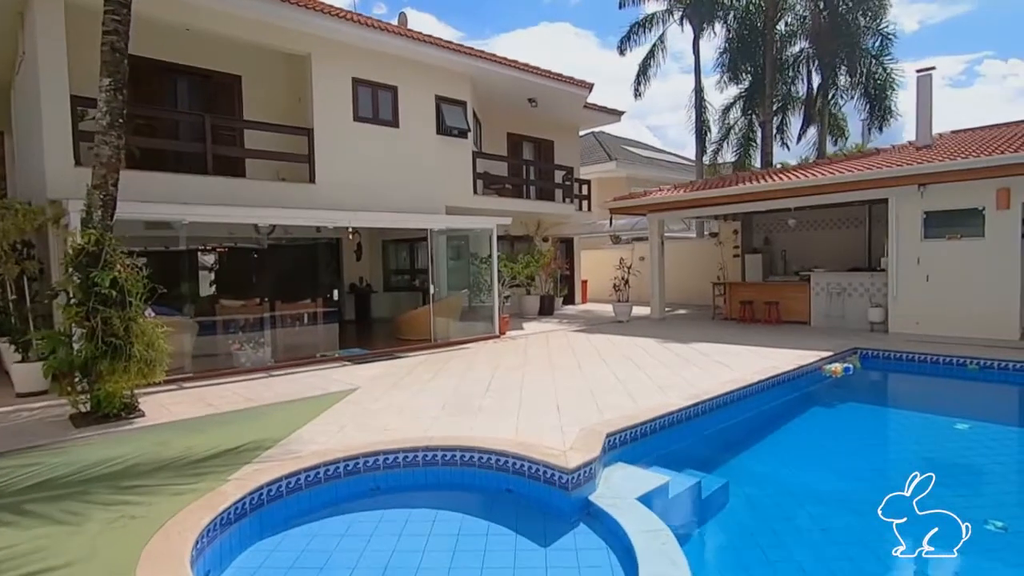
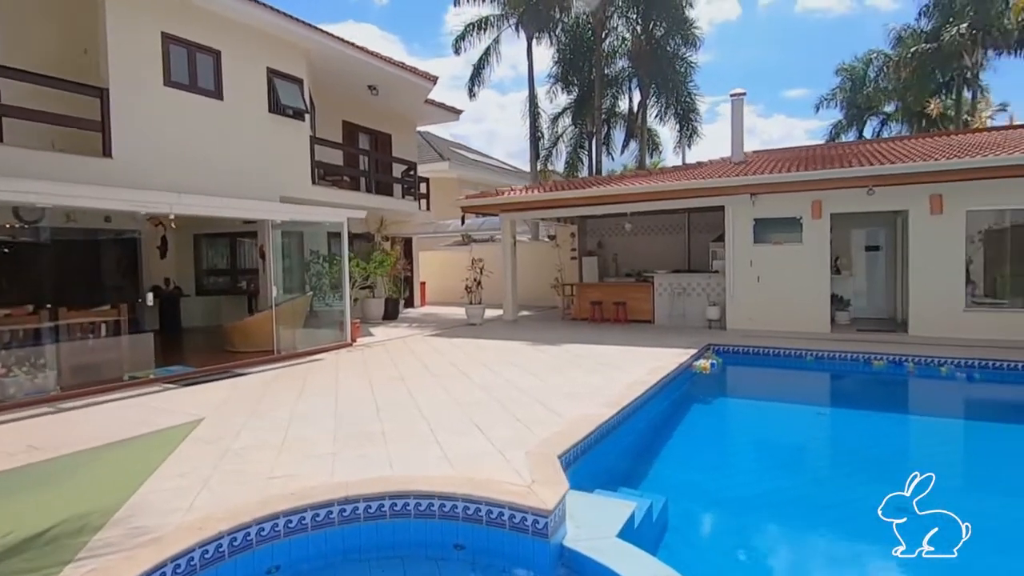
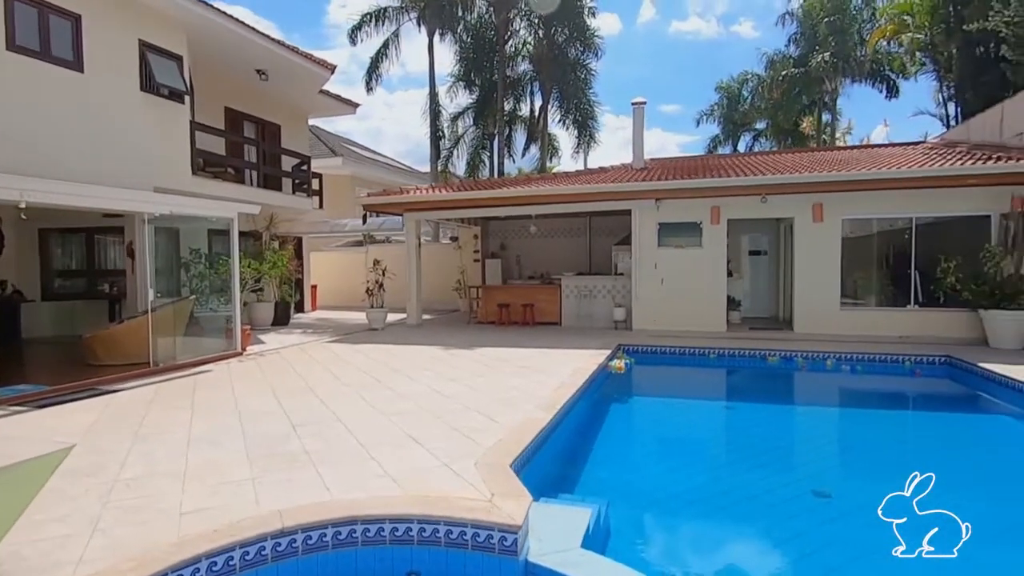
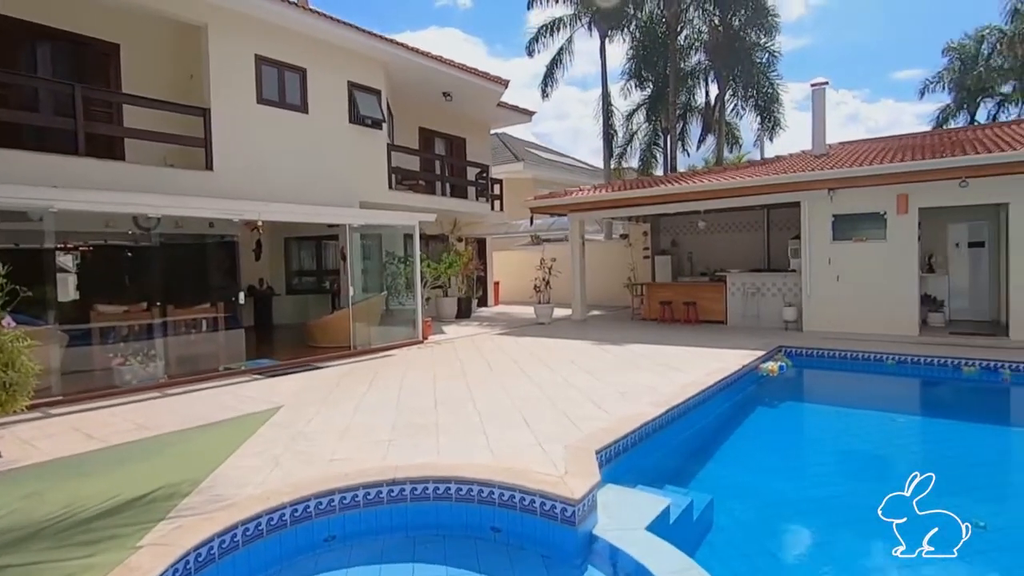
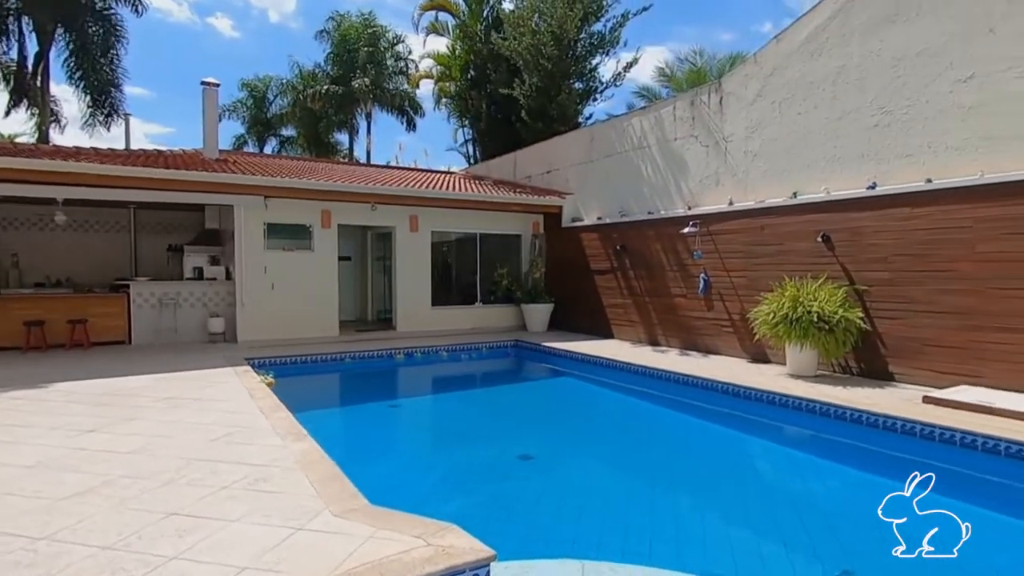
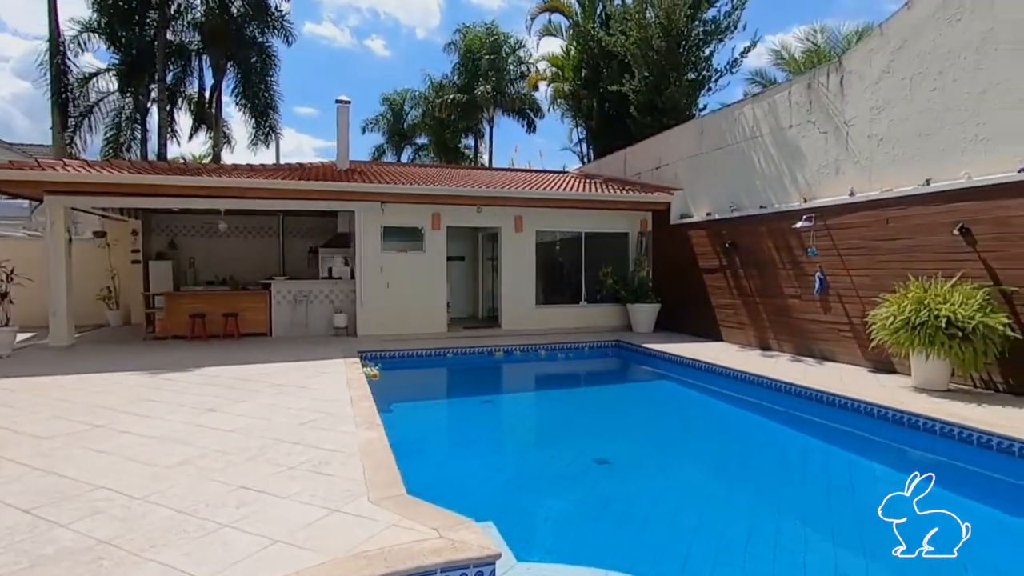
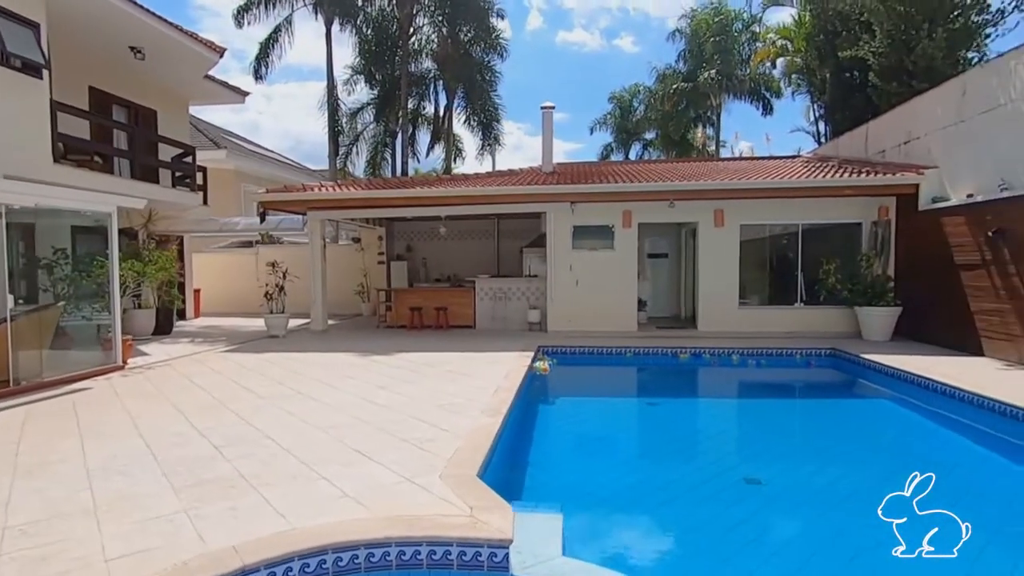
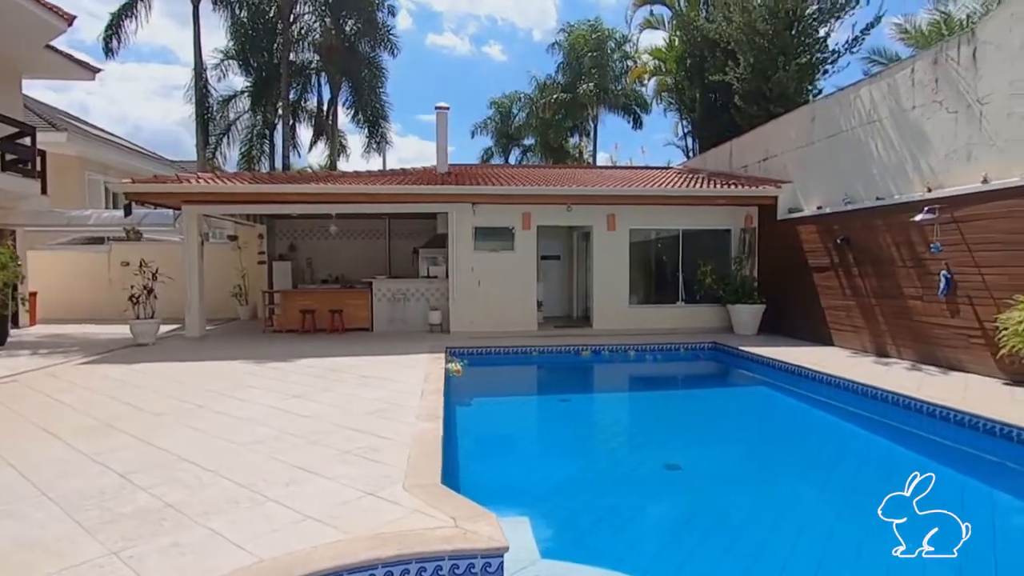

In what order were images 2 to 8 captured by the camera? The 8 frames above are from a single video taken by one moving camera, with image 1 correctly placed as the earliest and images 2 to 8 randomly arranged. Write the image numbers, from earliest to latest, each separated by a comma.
4, 2, 3, 7, 8, 6, 5
